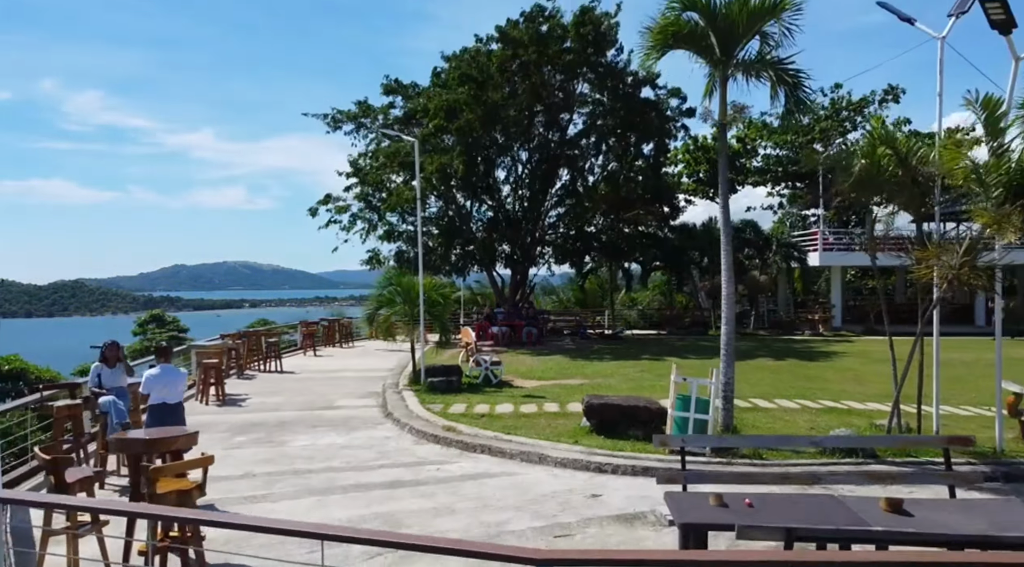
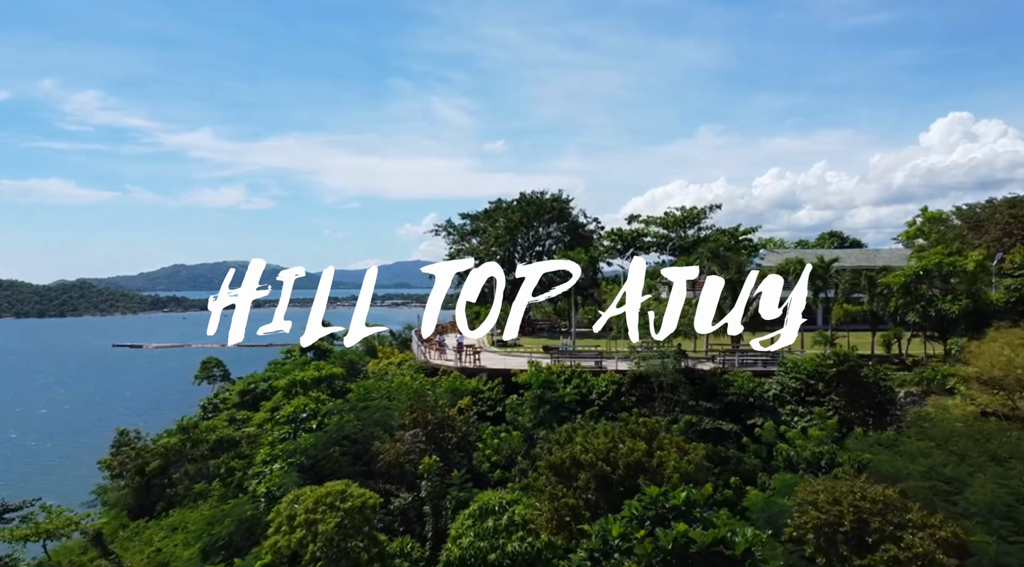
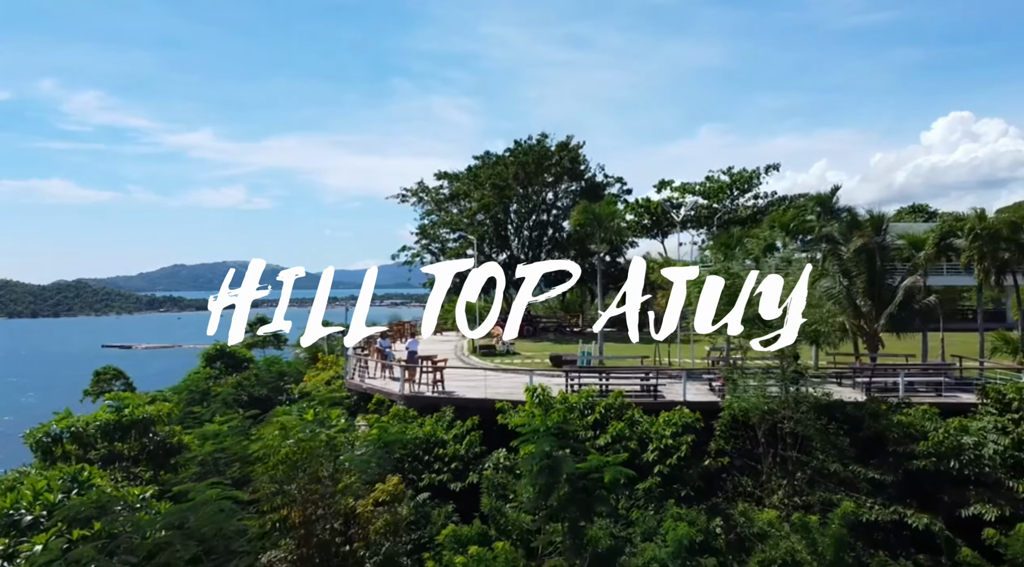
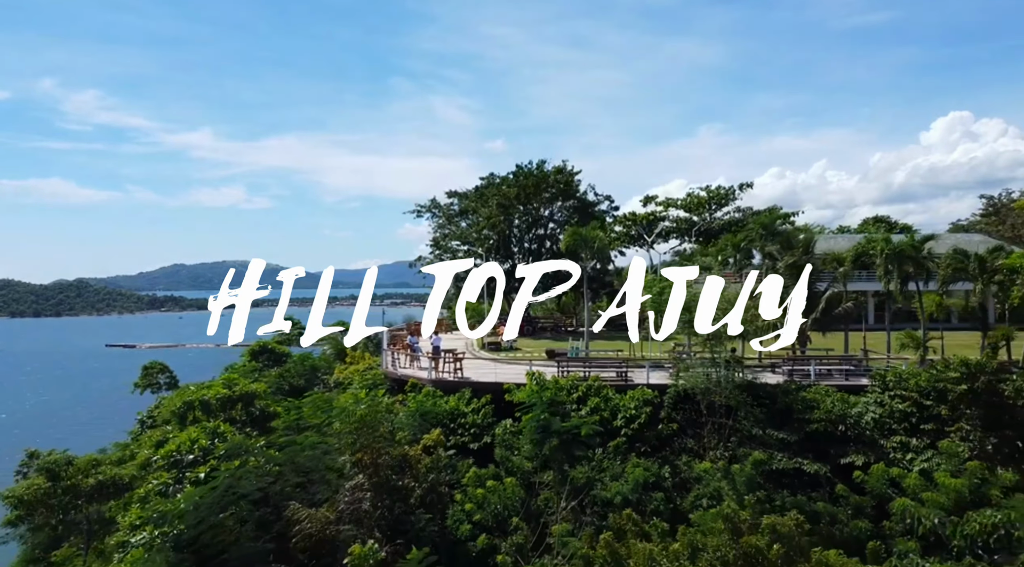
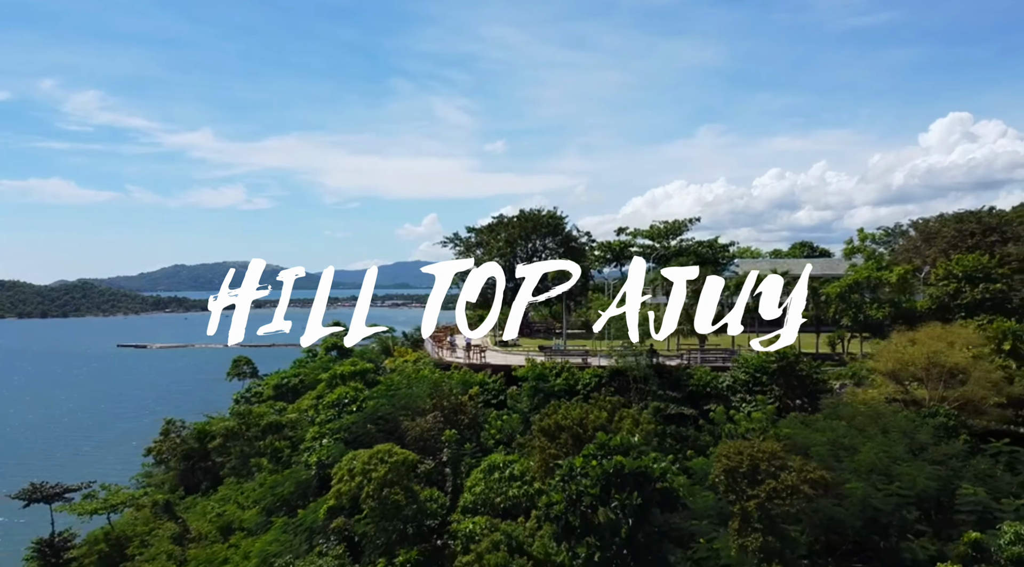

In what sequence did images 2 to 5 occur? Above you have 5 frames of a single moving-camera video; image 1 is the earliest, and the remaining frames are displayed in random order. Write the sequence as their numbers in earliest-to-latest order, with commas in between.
3, 4, 2, 5
